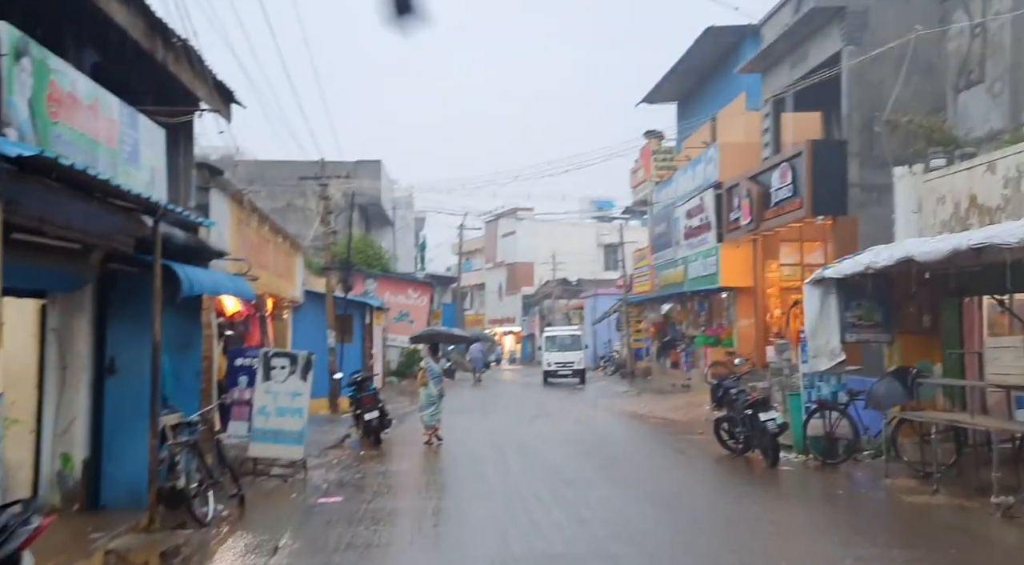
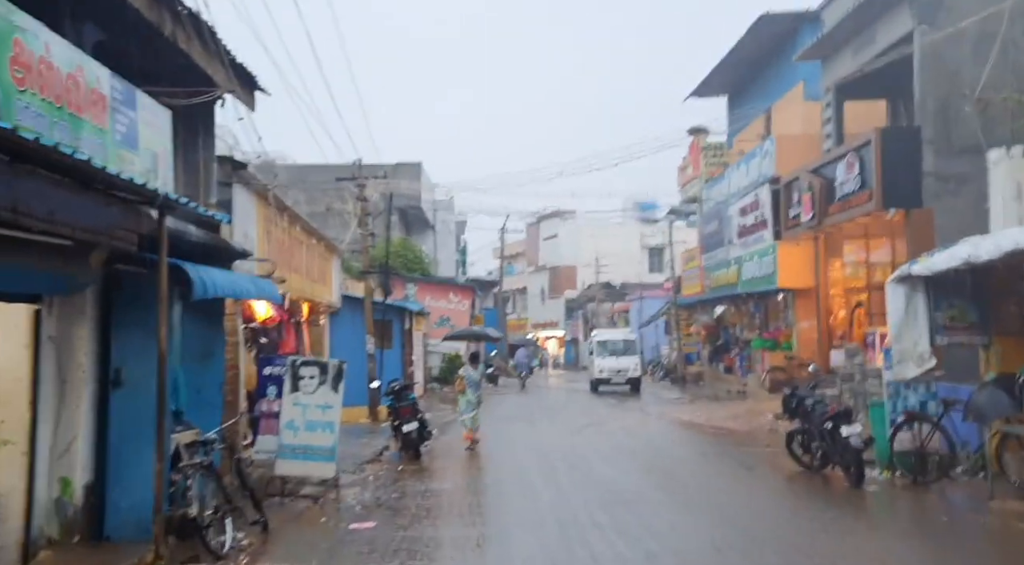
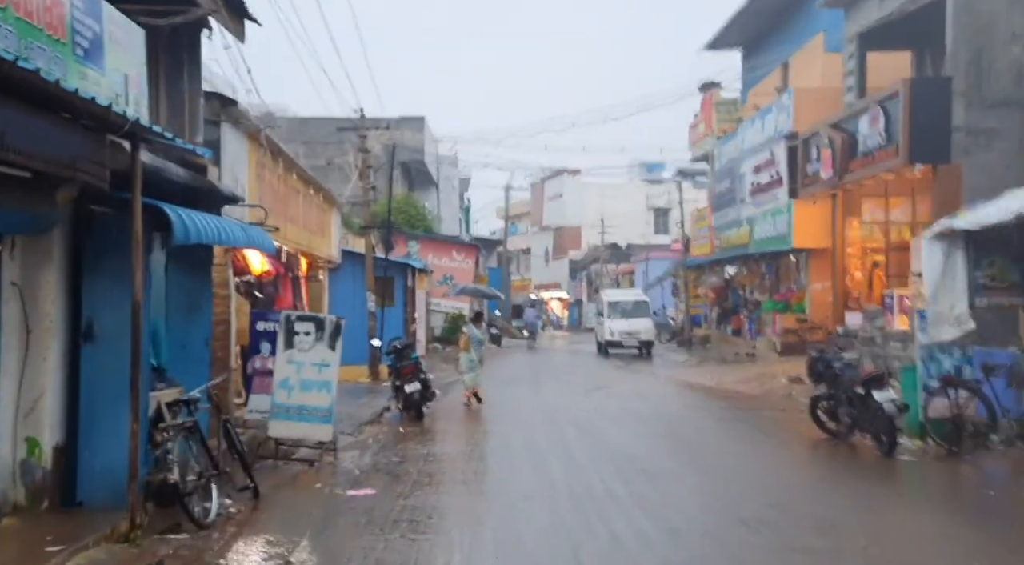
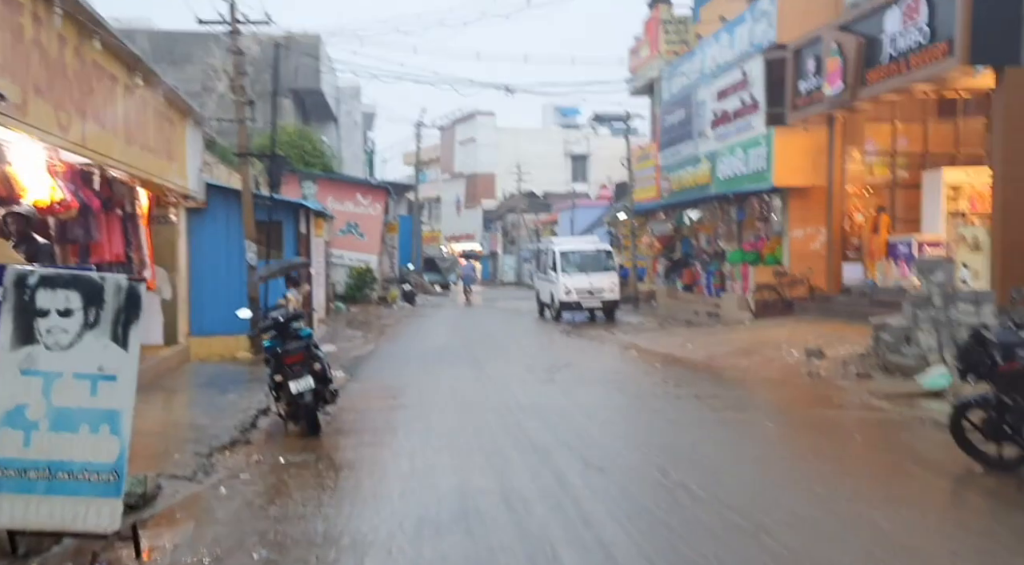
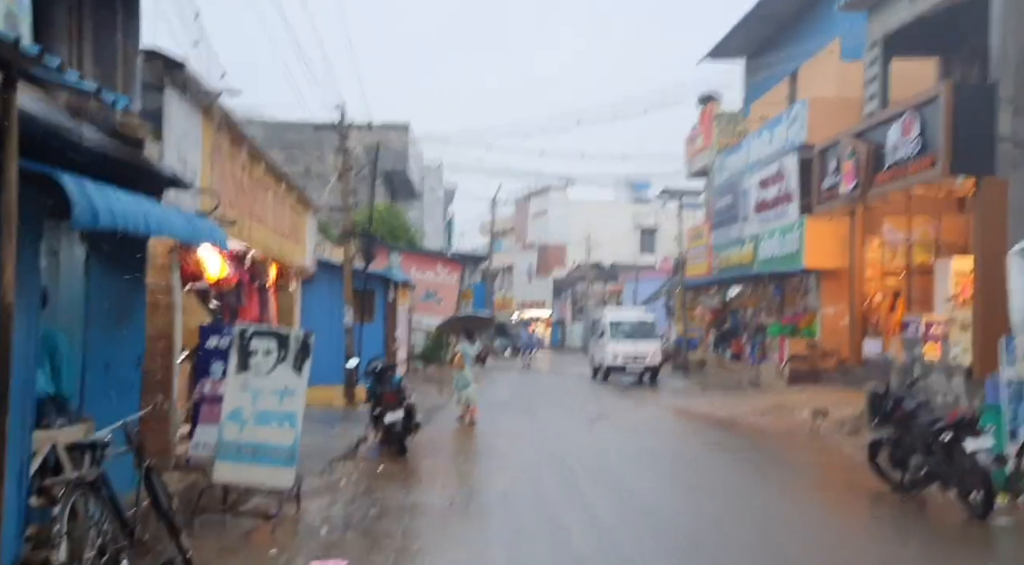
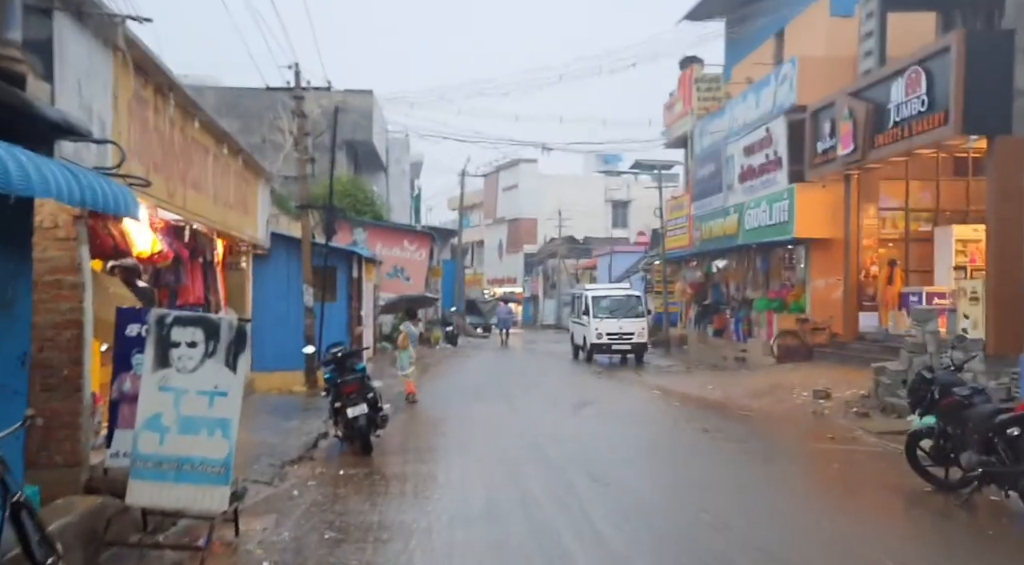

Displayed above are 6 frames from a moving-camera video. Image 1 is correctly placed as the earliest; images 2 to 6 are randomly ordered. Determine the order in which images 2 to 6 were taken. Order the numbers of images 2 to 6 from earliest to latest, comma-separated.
2, 3, 5, 6, 4
